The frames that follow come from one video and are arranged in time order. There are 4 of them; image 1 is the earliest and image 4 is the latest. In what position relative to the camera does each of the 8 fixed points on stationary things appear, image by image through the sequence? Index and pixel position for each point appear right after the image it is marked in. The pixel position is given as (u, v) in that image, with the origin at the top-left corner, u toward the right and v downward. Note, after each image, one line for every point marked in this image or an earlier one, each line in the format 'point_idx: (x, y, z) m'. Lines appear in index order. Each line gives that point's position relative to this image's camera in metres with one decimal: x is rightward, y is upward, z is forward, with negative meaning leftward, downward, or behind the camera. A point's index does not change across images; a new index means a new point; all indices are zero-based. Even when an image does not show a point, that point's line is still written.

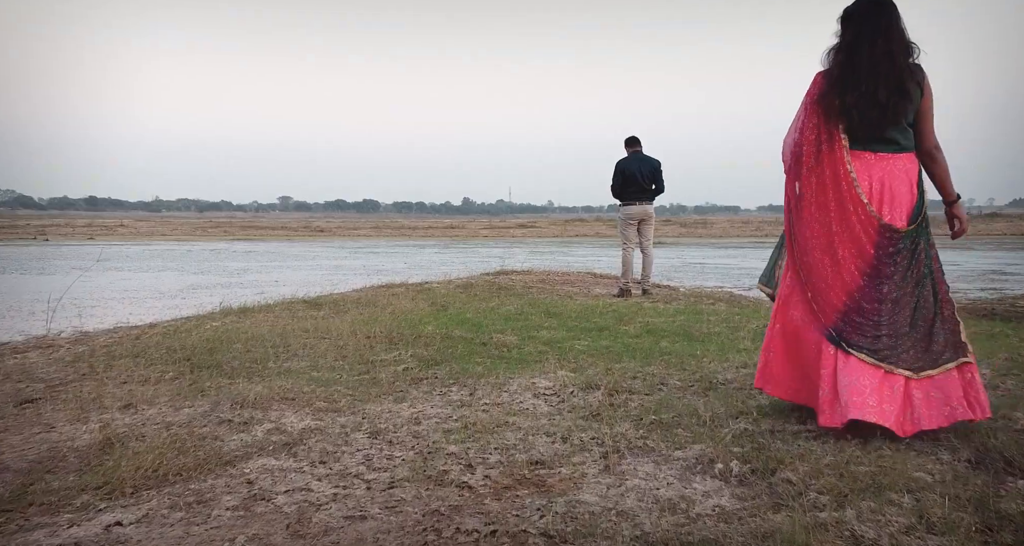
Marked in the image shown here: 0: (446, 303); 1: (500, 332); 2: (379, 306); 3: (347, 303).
0: (-0.9, -0.4, +9.5) m
1: (-0.1, -0.6, +7.0) m
2: (-1.8, -0.4, +9.6) m
3: (-2.4, -0.4, +10.2) m
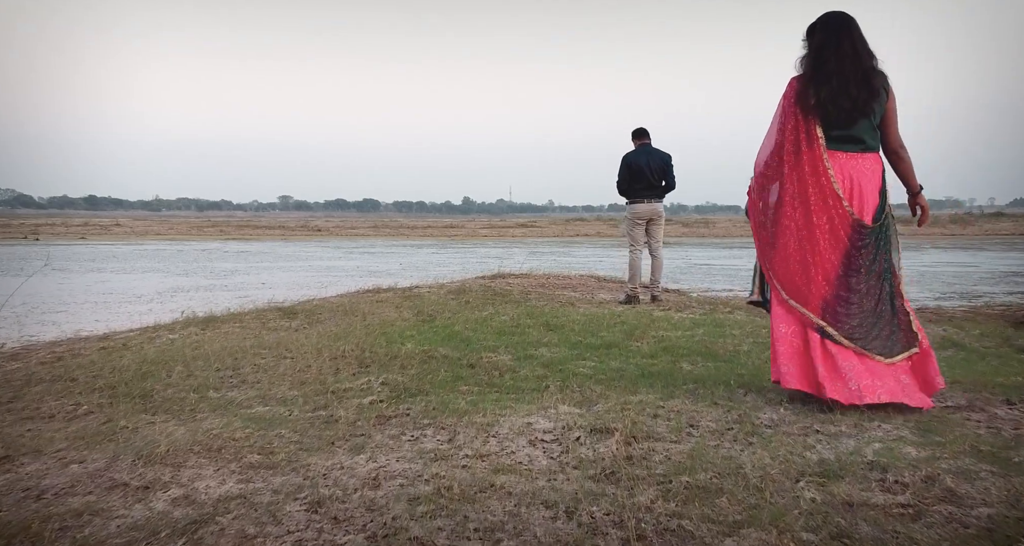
0: (-0.9, -0.5, +8.5) m
1: (-0.2, -0.7, +6.1) m
2: (-1.8, -0.5, +8.6) m
3: (-2.4, -0.5, +9.2) m
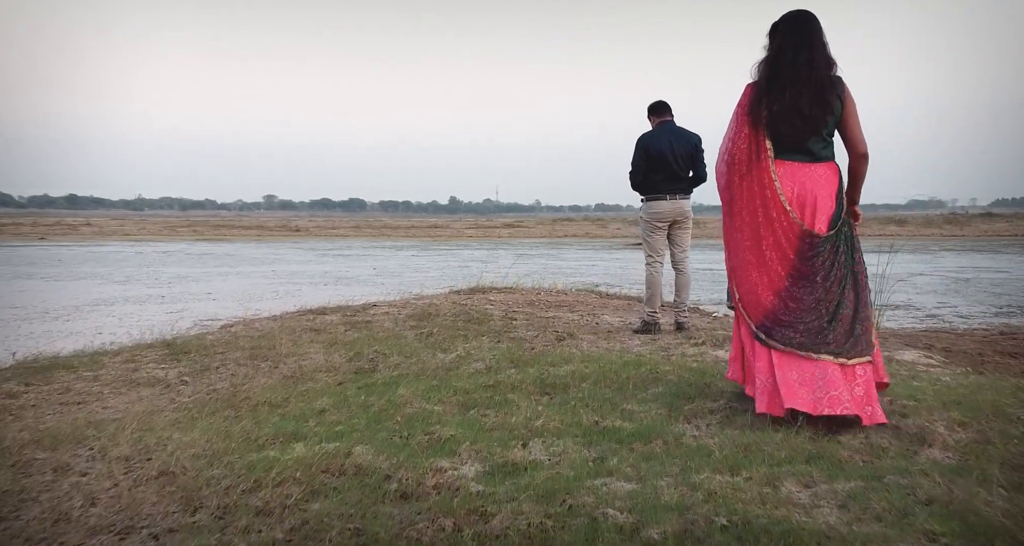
0: (-1.1, -0.7, +5.9) m
1: (-0.3, -0.9, +3.5) m
2: (-2.0, -0.7, +6.0) m
3: (-2.6, -0.7, +6.6) m
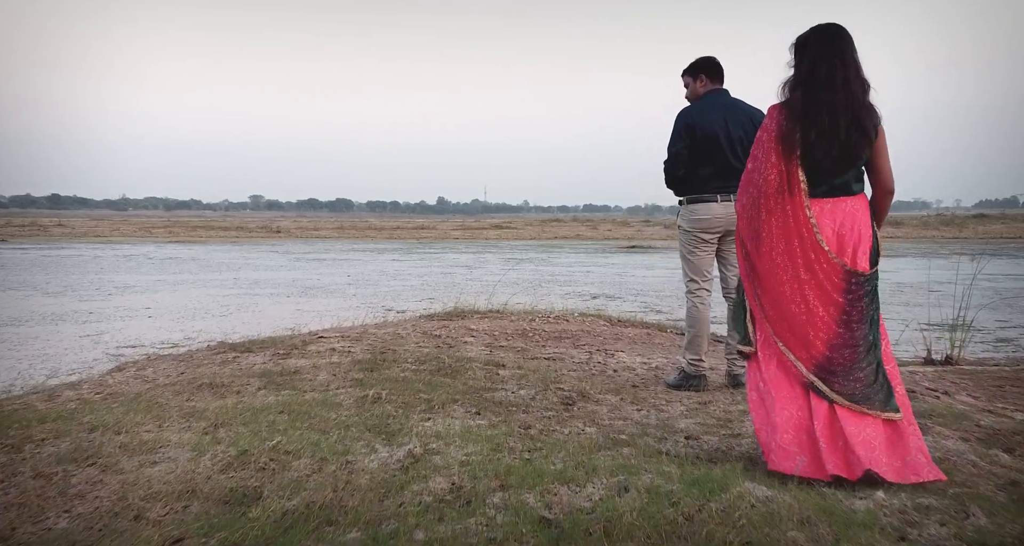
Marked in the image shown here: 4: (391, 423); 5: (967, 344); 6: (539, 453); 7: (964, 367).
0: (-1.2, -0.9, +3.6) m
1: (-0.3, -1.1, +1.1) m
2: (-2.1, -1.0, +3.6) m
3: (-2.7, -0.9, +4.2) m
4: (-0.8, -0.9, +4.4) m
5: (+6.6, -1.0, +10.3) m
6: (+0.1, -0.9, +3.8) m
7: (+5.1, -1.1, +8.1) m
